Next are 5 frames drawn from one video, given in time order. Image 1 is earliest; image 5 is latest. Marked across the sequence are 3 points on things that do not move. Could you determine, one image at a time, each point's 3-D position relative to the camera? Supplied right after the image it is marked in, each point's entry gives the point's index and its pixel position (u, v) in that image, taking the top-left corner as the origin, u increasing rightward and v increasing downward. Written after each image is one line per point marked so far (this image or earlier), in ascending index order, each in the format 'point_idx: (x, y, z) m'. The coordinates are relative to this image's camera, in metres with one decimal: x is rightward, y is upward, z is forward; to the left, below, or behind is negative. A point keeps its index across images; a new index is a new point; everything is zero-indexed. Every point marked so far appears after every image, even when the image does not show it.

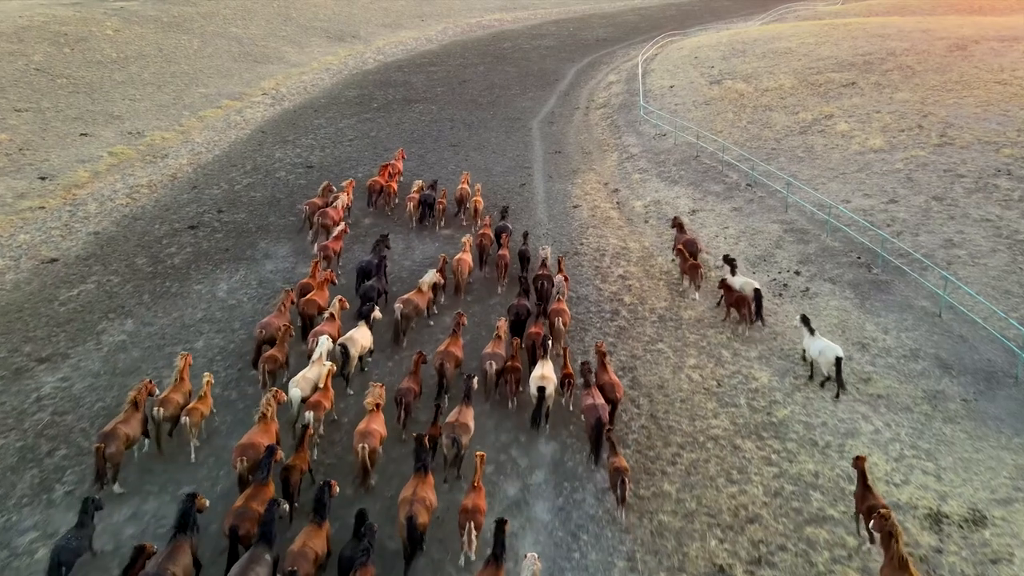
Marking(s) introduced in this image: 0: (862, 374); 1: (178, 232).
0: (+5.2, -1.3, +12.7) m
1: (-7.8, +1.3, +19.8) m
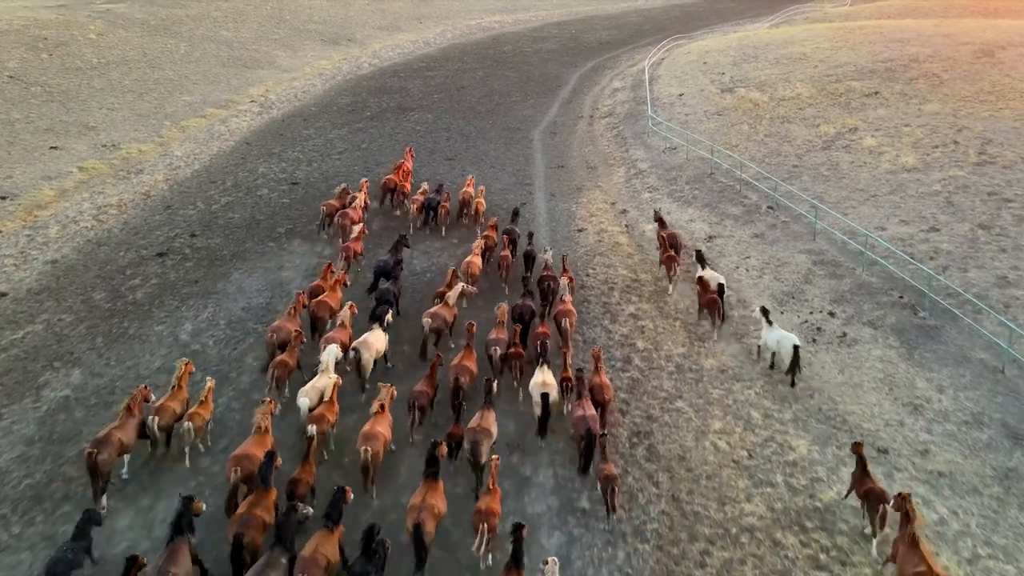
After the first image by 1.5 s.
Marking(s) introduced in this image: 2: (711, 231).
0: (+5.2, -2.0, +10.9) m
1: (-7.8, +0.6, +18.1) m
2: (+4.3, +1.2, +18.6) m
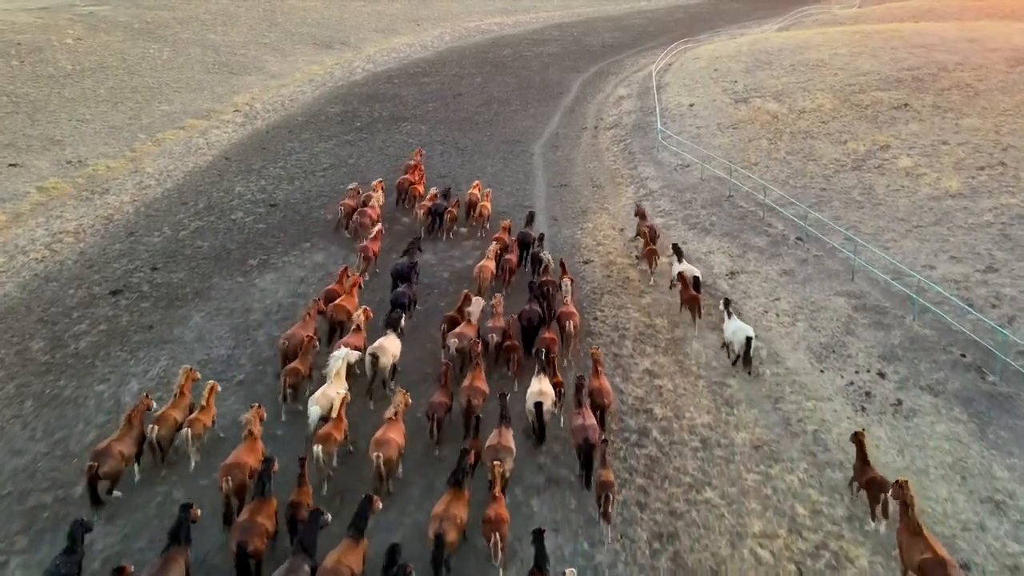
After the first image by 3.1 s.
0: (+5.1, -2.8, +8.9) m
1: (-7.9, -0.2, +16.0) m
2: (+4.3, +0.4, +16.5) m
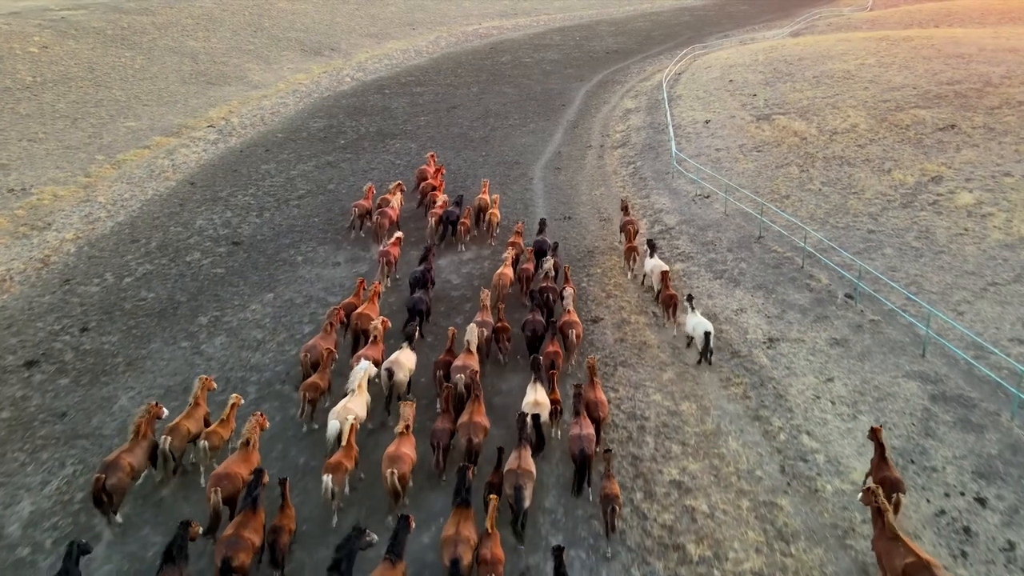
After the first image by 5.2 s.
0: (+5.1, -3.9, +6.1) m
1: (-8.0, -1.3, +13.3) m
2: (+4.2, -0.7, +13.8) m
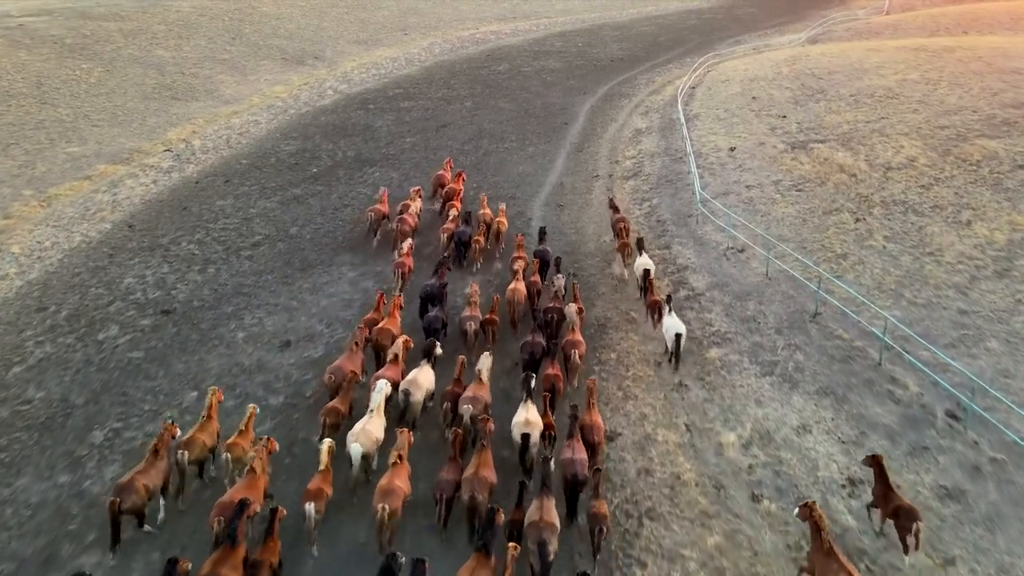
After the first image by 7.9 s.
0: (+4.9, -5.4, +2.5) m
1: (-8.1, -2.8, +9.7) m
2: (+4.1, -2.2, +10.2) m
